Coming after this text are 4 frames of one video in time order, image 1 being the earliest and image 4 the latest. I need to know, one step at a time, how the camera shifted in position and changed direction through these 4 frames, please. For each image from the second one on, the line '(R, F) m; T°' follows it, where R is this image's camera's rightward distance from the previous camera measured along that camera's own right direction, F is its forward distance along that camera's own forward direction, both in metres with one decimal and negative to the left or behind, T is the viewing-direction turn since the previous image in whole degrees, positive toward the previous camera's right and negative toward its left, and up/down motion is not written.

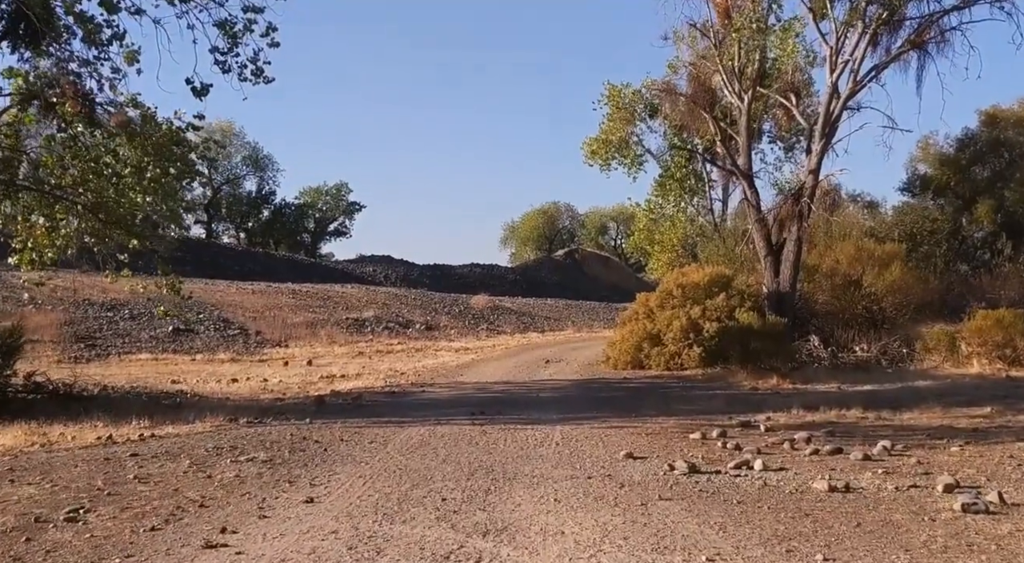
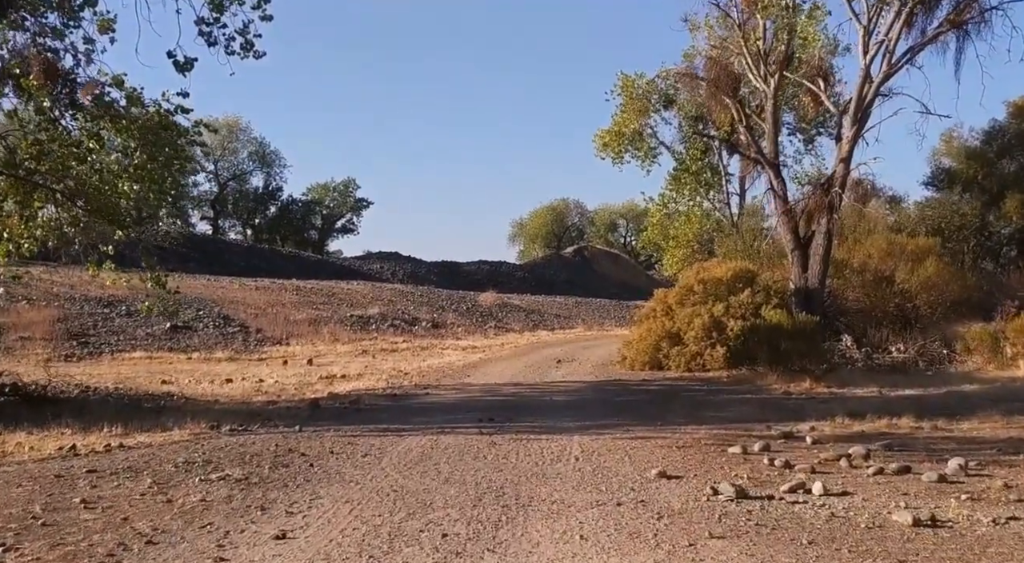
(0.0, +1.5) m; 0°
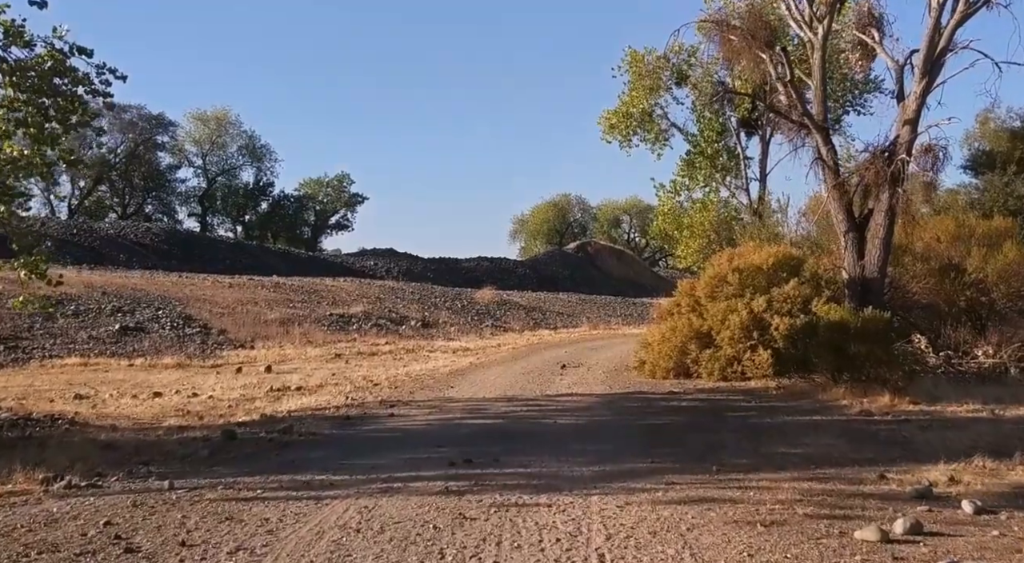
(+0.1, +4.5) m; 0°
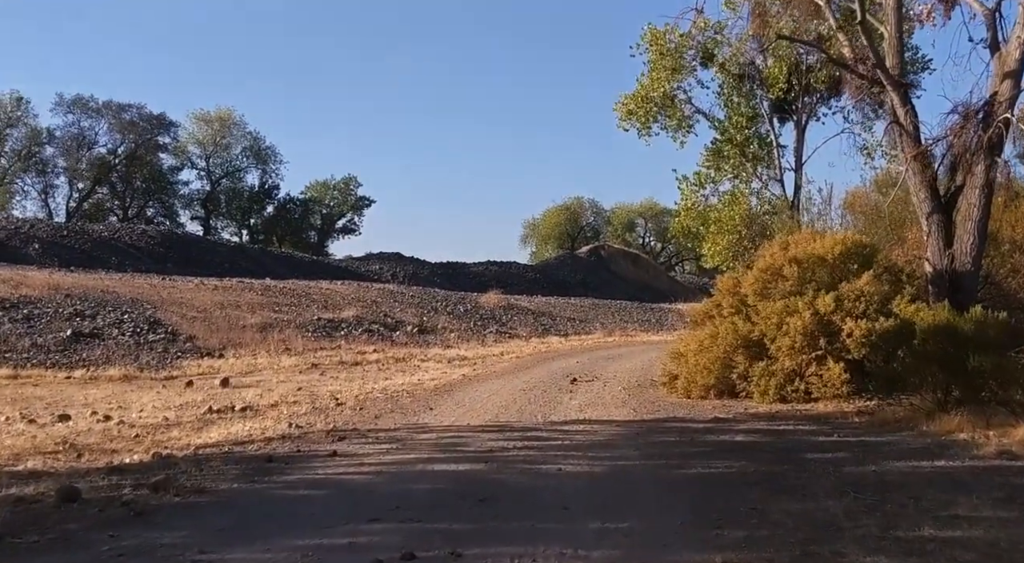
(+0.2, +4.1) m; -1°
